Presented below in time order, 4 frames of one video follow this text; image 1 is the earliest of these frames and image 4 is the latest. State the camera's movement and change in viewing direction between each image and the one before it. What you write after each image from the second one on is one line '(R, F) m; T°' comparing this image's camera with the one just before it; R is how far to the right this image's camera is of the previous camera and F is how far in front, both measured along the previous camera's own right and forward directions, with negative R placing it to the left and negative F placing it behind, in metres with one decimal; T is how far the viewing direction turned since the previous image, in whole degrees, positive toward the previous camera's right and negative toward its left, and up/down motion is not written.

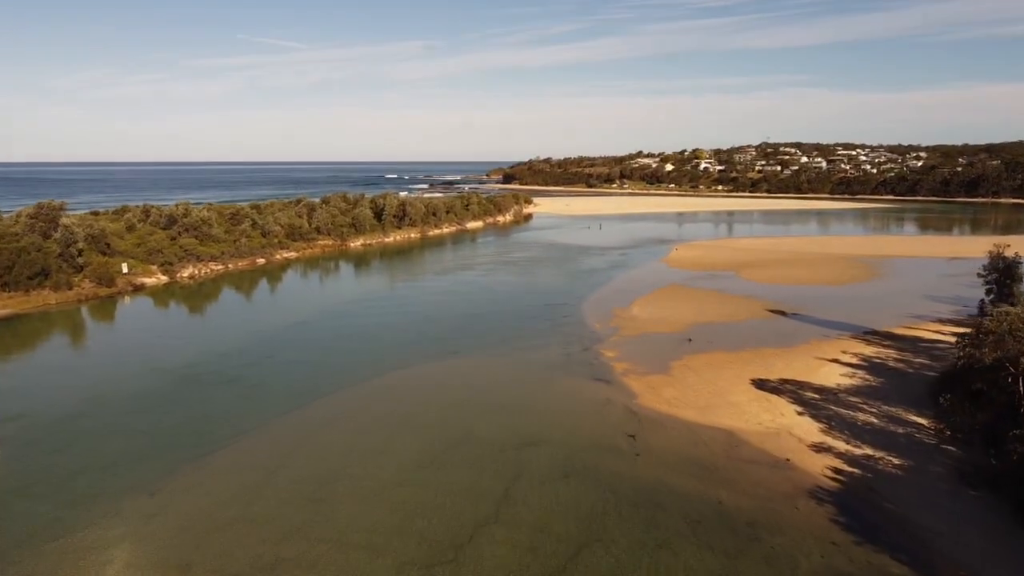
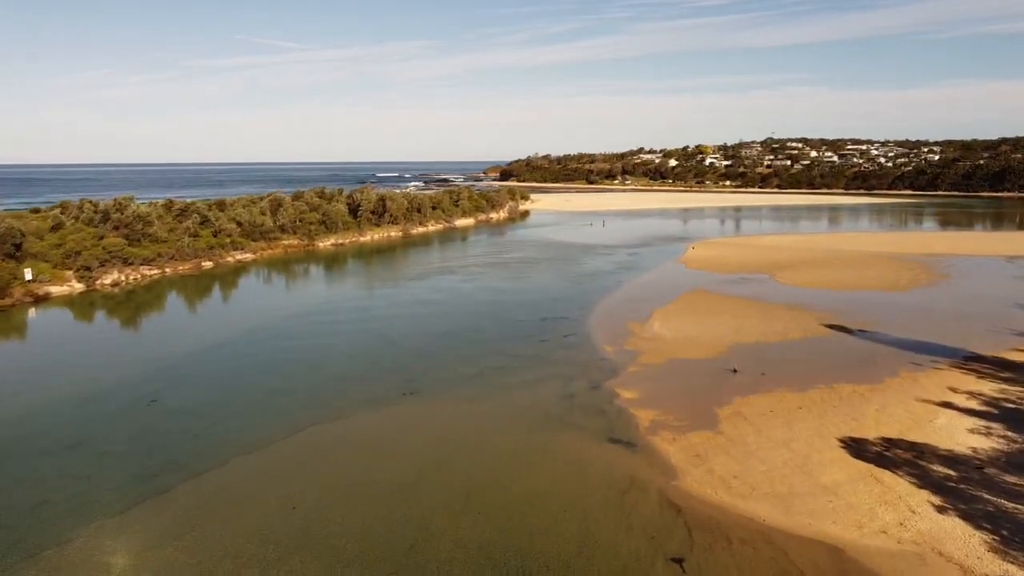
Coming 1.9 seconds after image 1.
(+0.3, +5.3) m; 0°
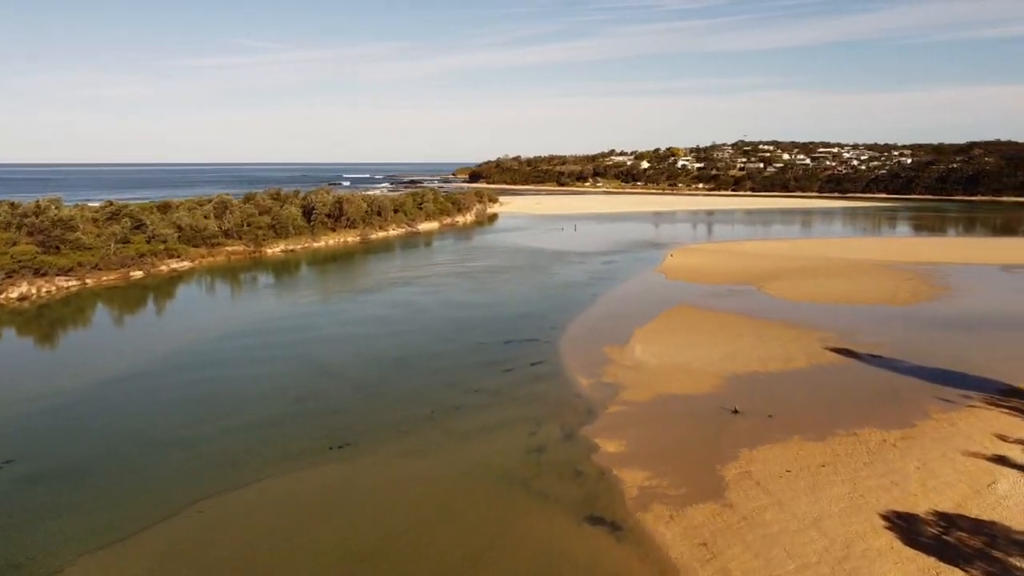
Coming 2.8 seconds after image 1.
(+0.2, +2.7) m; +2°
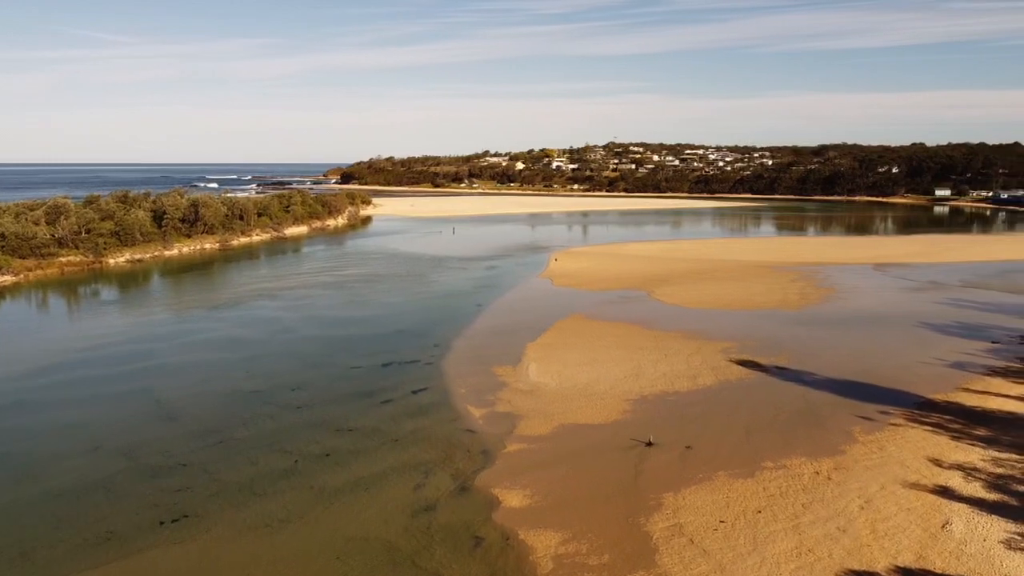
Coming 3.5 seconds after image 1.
(0.0, +1.9) m; +9°
